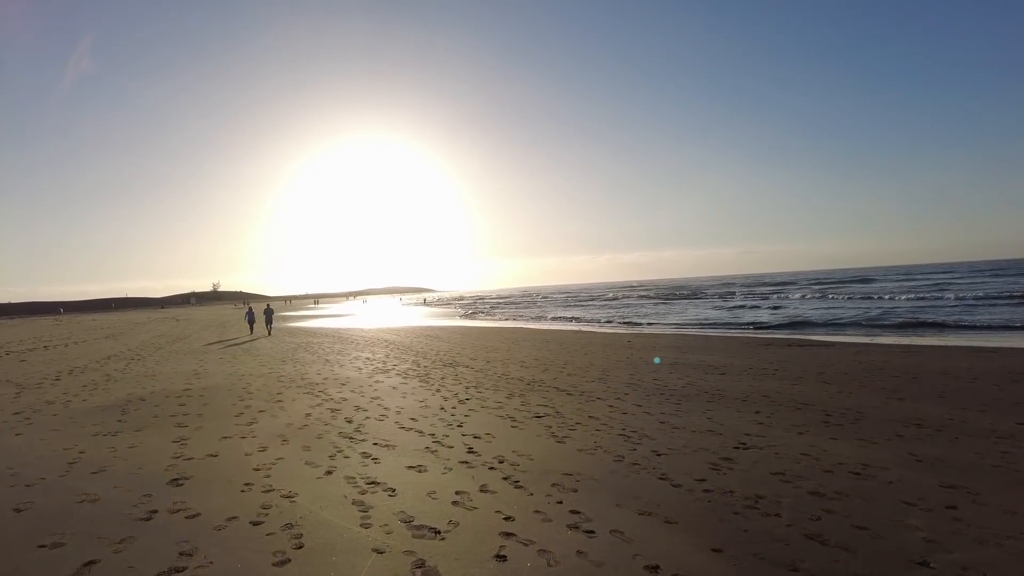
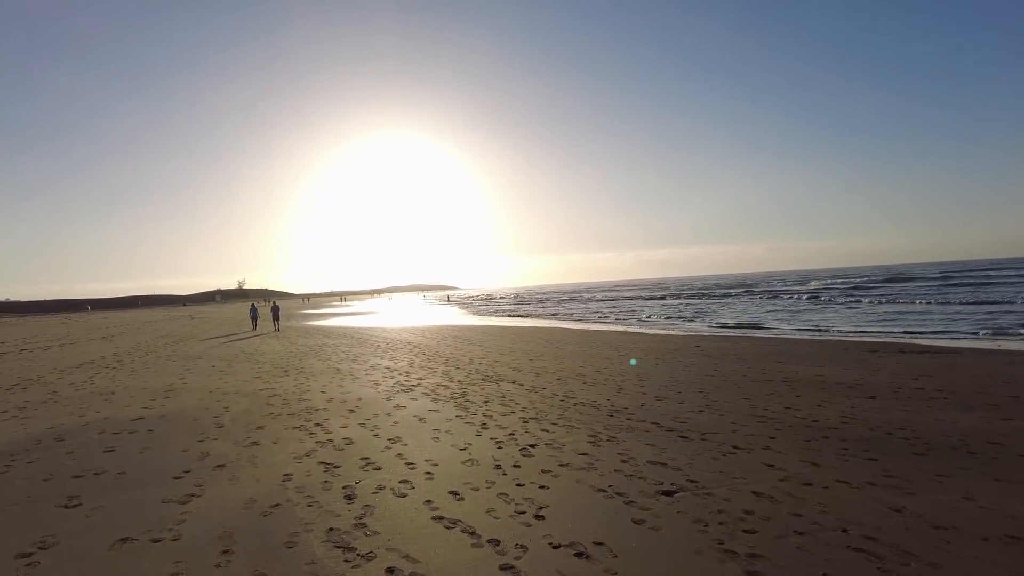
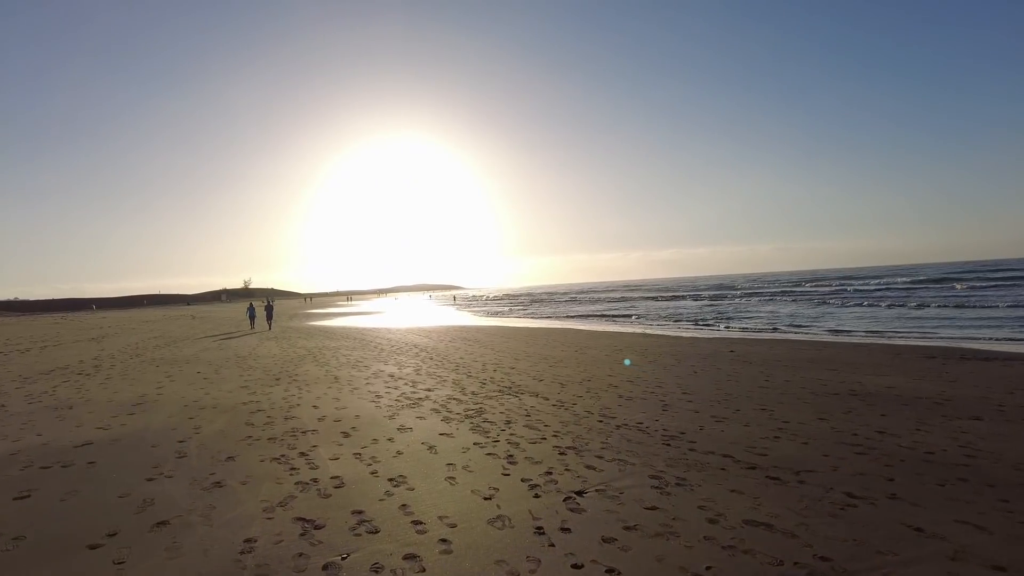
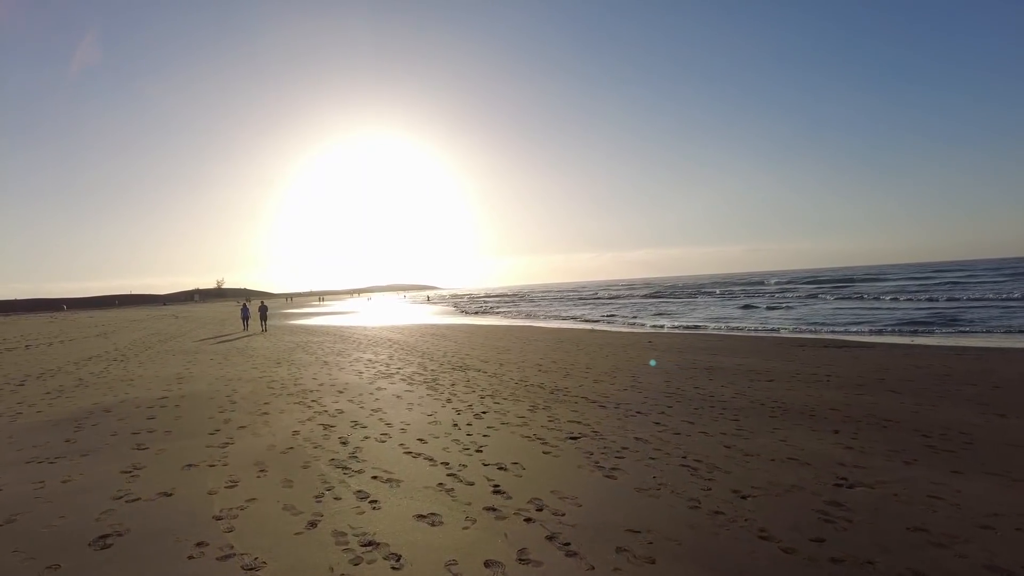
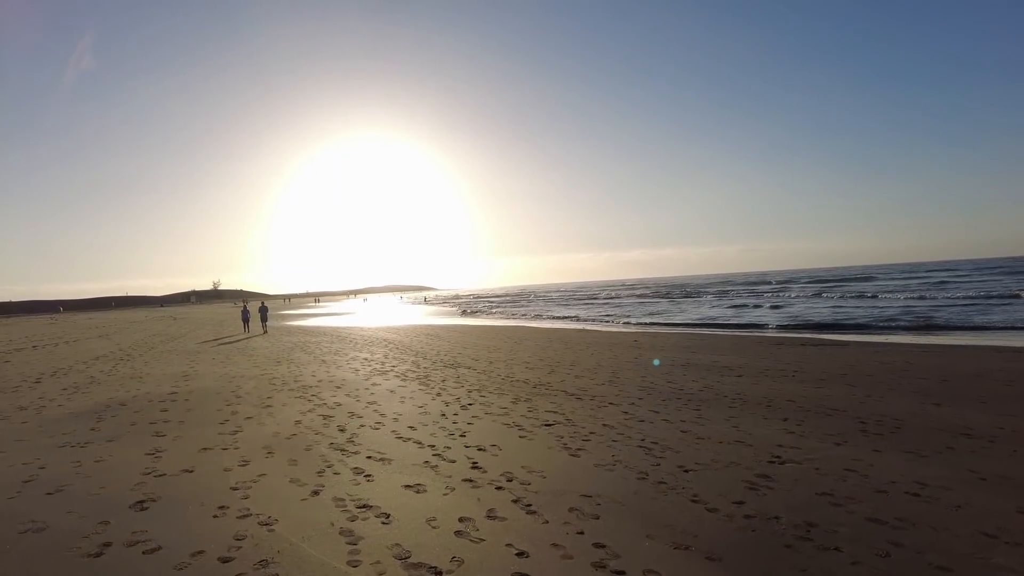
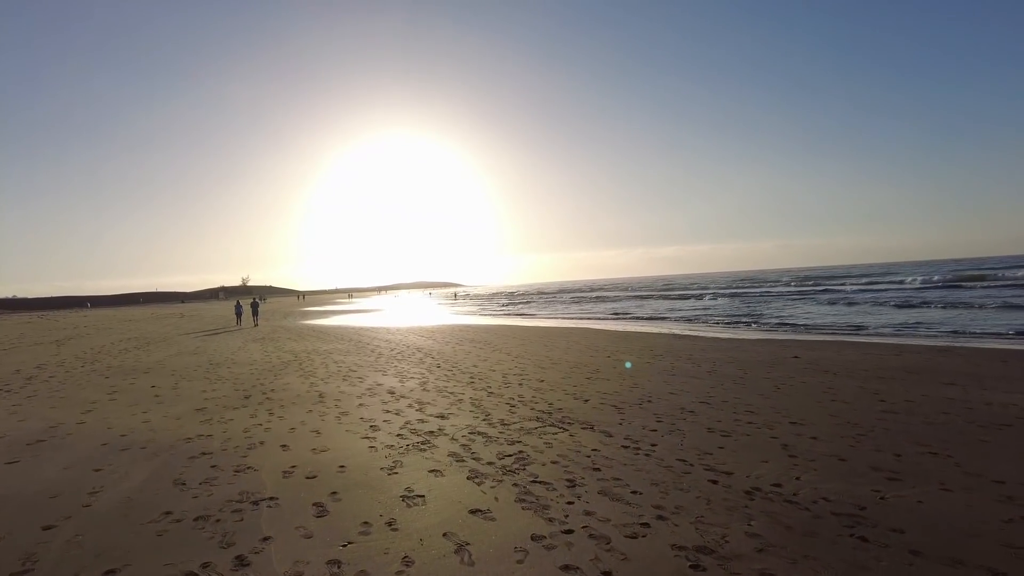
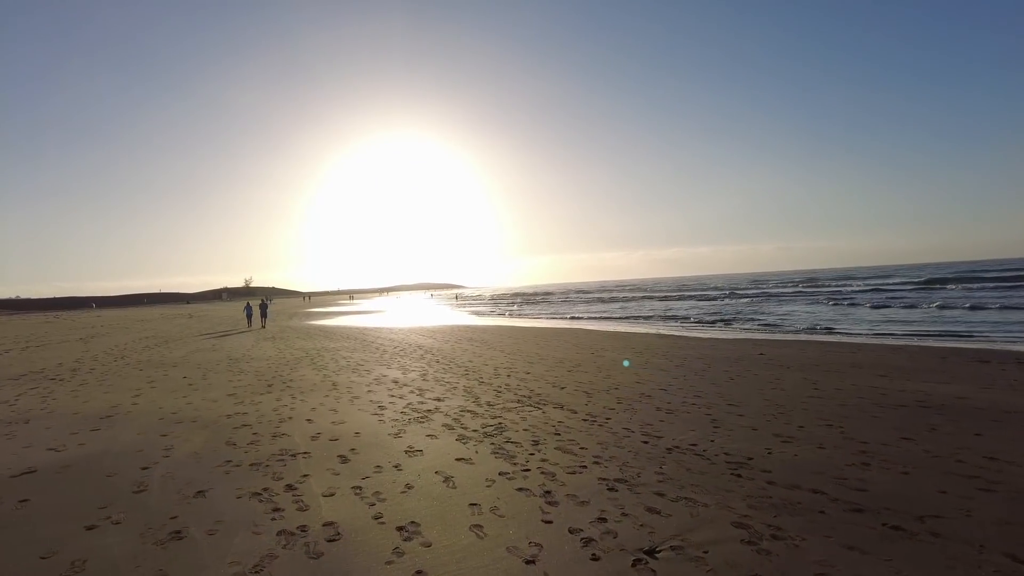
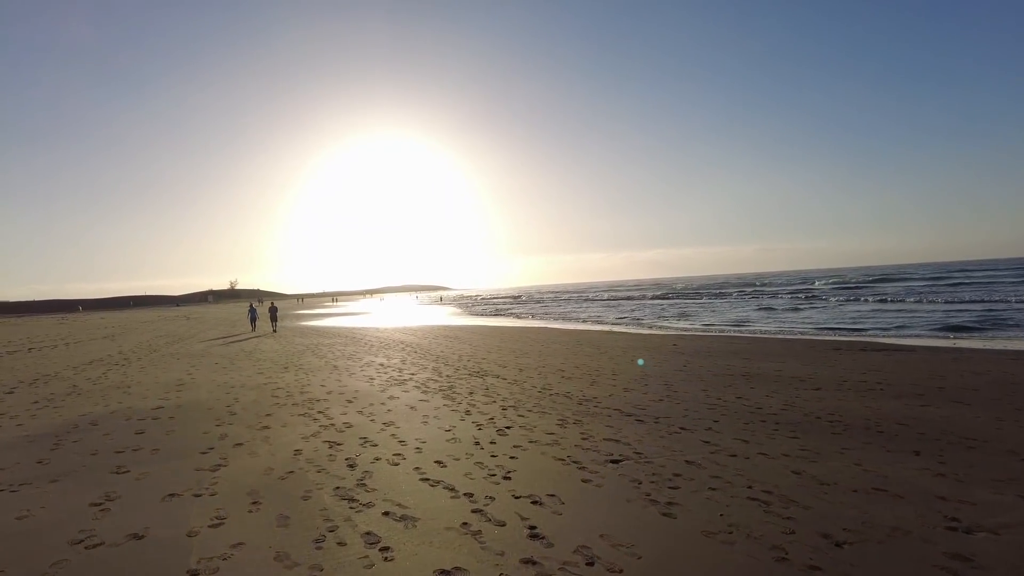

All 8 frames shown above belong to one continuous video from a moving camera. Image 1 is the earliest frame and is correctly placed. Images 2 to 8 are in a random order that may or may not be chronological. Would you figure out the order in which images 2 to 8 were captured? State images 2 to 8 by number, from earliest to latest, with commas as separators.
5, 4, 8, 2, 3, 7, 6
